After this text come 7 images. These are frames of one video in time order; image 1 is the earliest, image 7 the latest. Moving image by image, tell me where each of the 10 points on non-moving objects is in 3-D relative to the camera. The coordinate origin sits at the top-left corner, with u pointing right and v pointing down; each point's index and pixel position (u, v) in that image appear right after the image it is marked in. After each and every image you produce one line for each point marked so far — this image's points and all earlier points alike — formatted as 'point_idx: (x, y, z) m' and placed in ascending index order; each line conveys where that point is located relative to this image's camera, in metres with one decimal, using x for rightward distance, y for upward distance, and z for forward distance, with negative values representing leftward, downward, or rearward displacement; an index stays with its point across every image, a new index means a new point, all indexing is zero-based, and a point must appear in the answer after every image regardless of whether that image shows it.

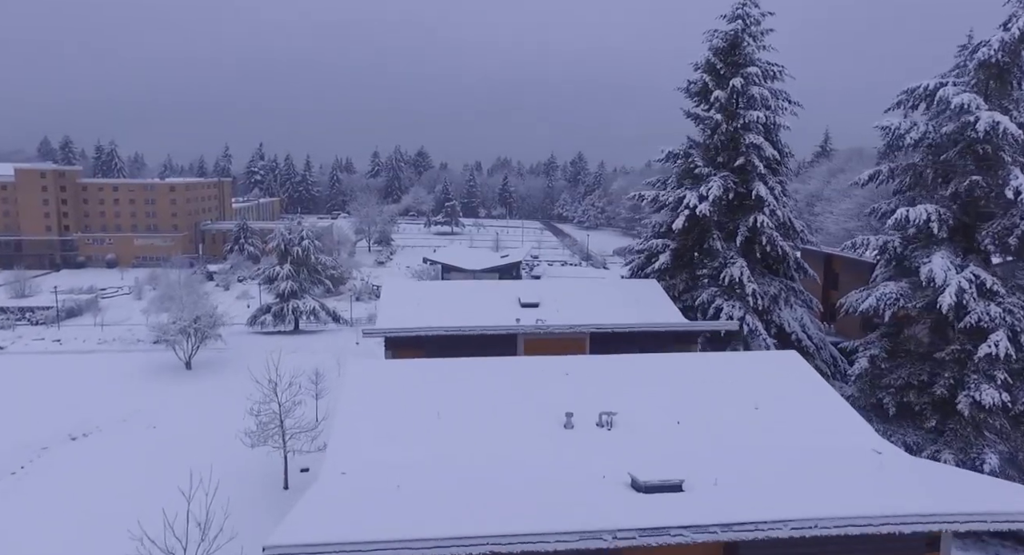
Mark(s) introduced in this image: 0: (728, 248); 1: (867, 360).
0: (+5.5, +0.7, +18.1) m
1: (+7.3, -1.7, +14.6) m
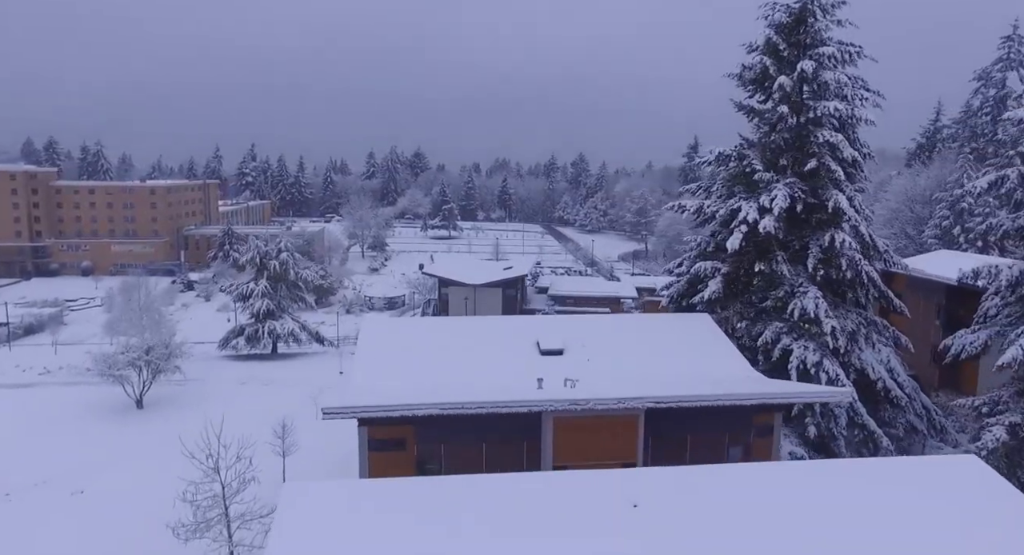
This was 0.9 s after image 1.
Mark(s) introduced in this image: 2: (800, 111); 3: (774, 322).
0: (+5.7, +0.1, +14.4) m
1: (+7.5, -2.3, +10.9) m
2: (+6.1, +3.5, +15.0) m
3: (+5.3, -0.9, +14.4) m
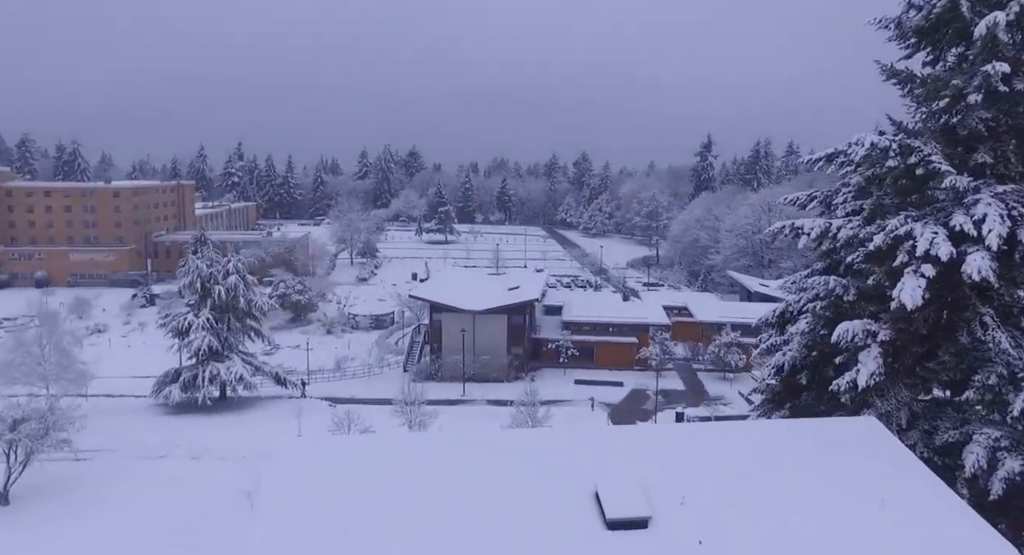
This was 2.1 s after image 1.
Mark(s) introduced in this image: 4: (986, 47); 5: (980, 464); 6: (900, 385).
0: (+6.1, -0.8, +8.5) m
1: (+7.9, -3.2, +5.1) m
2: (+6.4, +2.6, +9.1) m
3: (+5.6, -1.8, +8.5) m
4: (+6.1, +3.0, +9.2) m
5: (+5.4, -2.1, +8.2) m
6: (+5.1, -1.4, +9.5) m
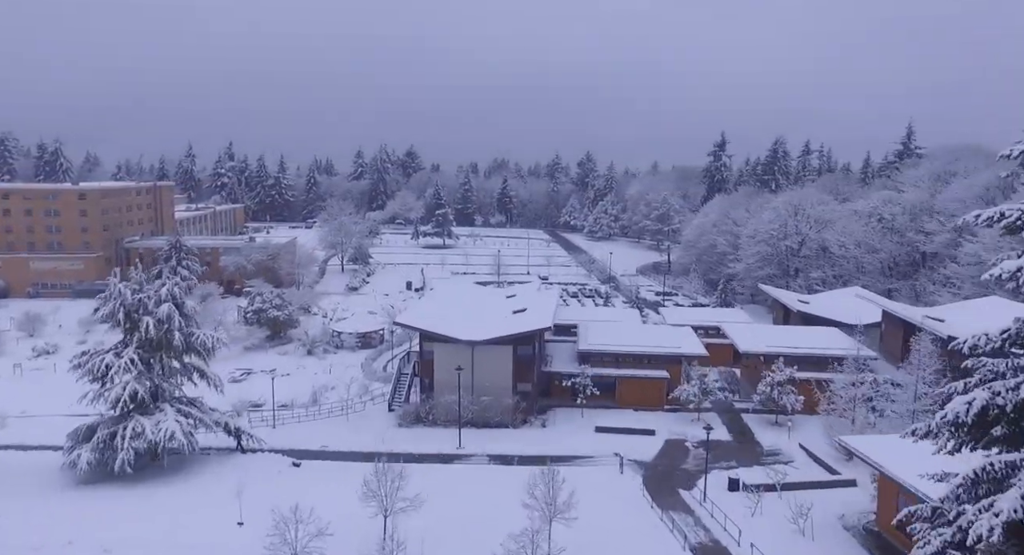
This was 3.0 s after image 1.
0: (+6.3, -1.5, +3.7) m
1: (+8.1, -4.0, +0.3) m
2: (+6.6, +1.9, +4.3) m
3: (+5.8, -2.5, +3.7) m
4: (+6.3, +2.3, +4.4) m
5: (+5.6, -2.8, +3.4) m
6: (+5.3, -2.1, +4.7) m
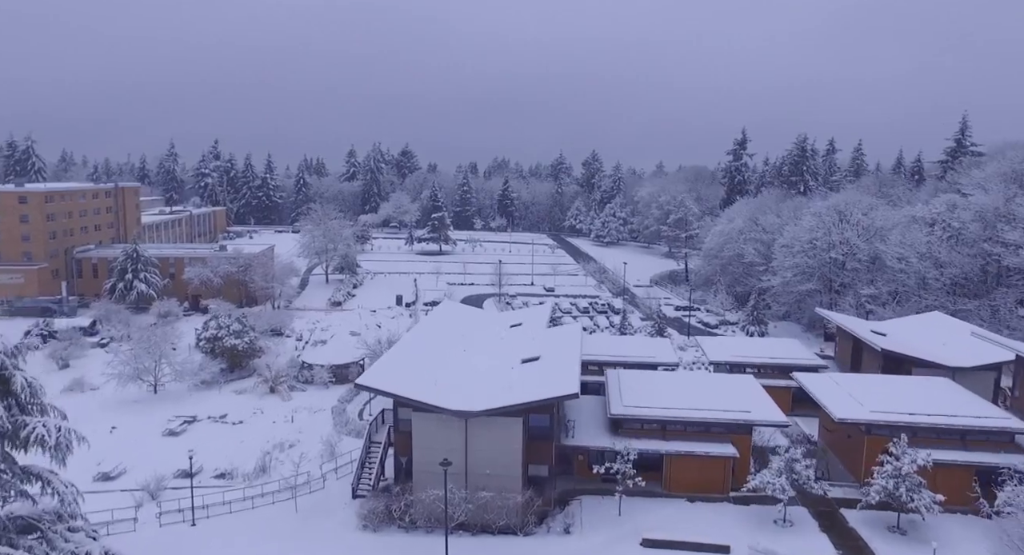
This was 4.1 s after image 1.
0: (+6.5, -2.5, -2.9) m
1: (+8.3, -4.9, -6.3) m
2: (+6.8, +0.9, -2.3) m
3: (+6.1, -3.5, -2.9) m
4: (+6.5, +1.3, -2.2) m
5: (+5.9, -3.8, -3.2) m
6: (+5.5, -3.1, -1.9) m
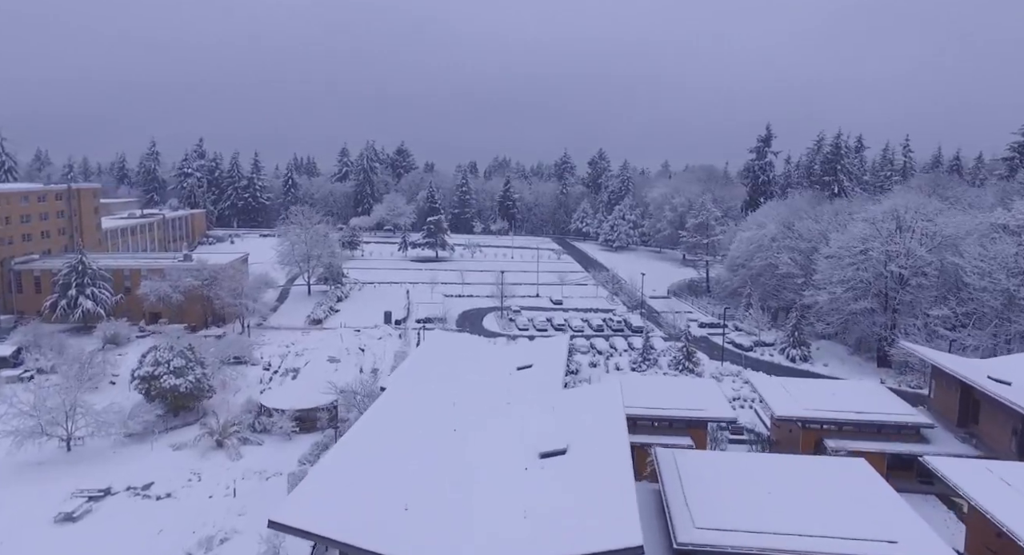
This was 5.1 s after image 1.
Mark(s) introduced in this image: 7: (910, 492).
0: (+6.8, -3.4, -9.2) m
1: (+8.6, -5.8, -12.7) m
2: (+7.1, 0.0, -8.7) m
3: (+6.3, -4.4, -9.3) m
4: (+6.8, +0.4, -8.6) m
5: (+6.1, -4.7, -9.5) m
6: (+5.8, -4.0, -8.3) m
7: (+11.1, -6.0, +19.9) m
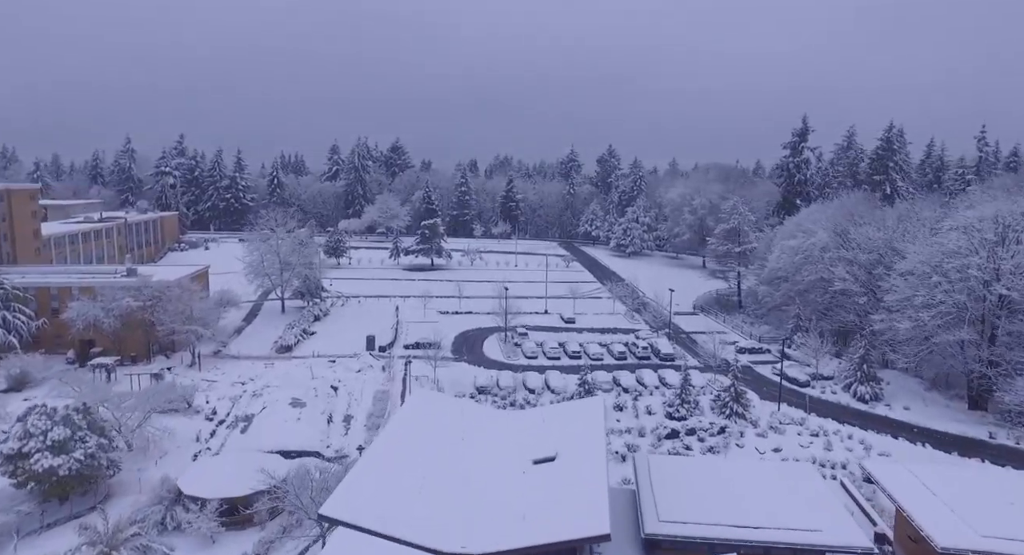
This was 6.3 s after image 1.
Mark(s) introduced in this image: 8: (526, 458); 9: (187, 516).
0: (+7.0, -4.5, -16.8) m
1: (+8.9, -6.9, -20.3) m
2: (+7.4, -1.1, -16.2) m
3: (+6.6, -5.5, -16.8) m
4: (+7.1, -0.7, -16.2) m
5: (+6.4, -5.8, -17.1) m
6: (+6.1, -5.1, -15.9) m
7: (+11.4, -7.1, +12.3) m
8: (+0.4, -3.7, +18.2) m
9: (-8.7, -6.4, +19.2) m
